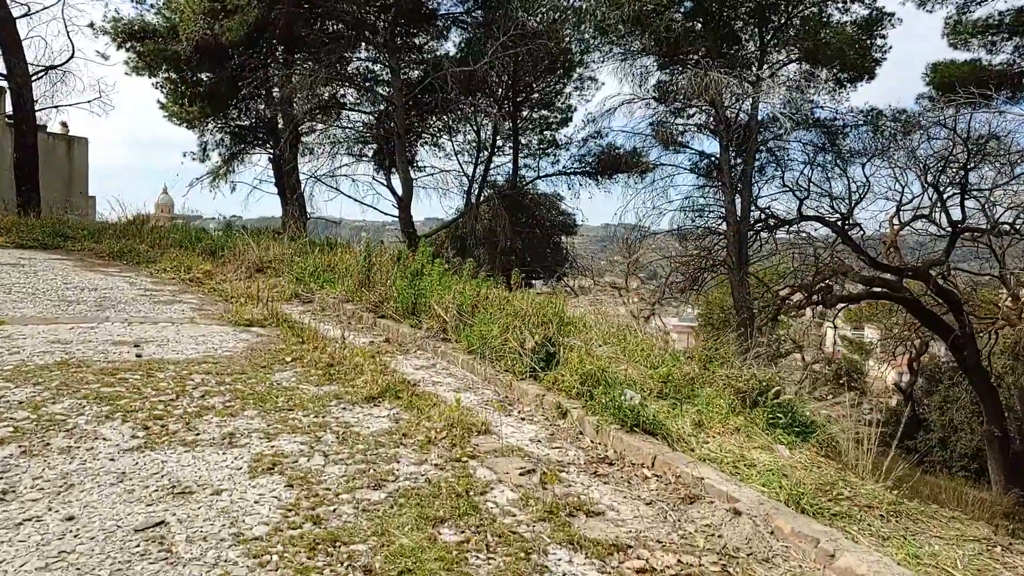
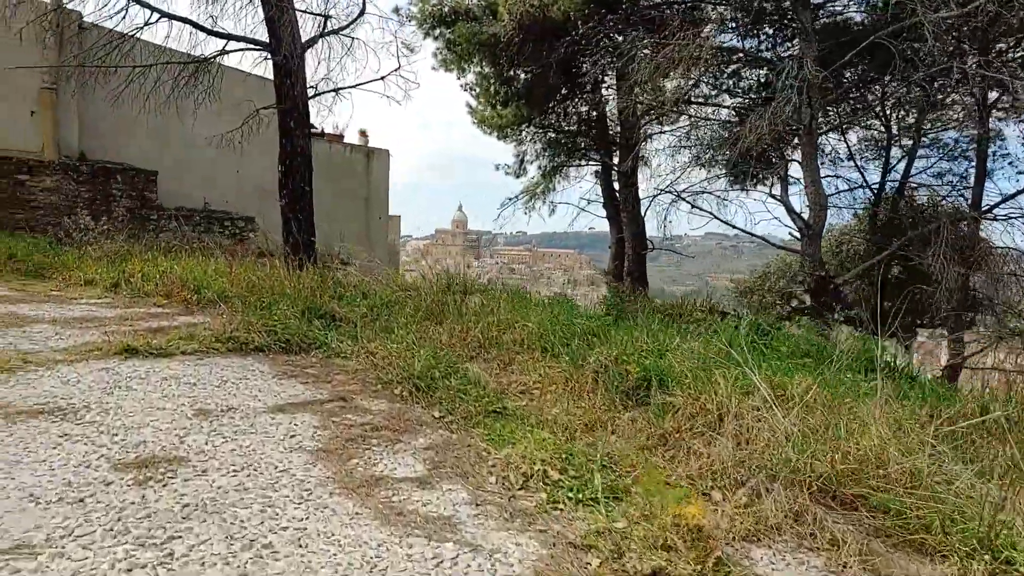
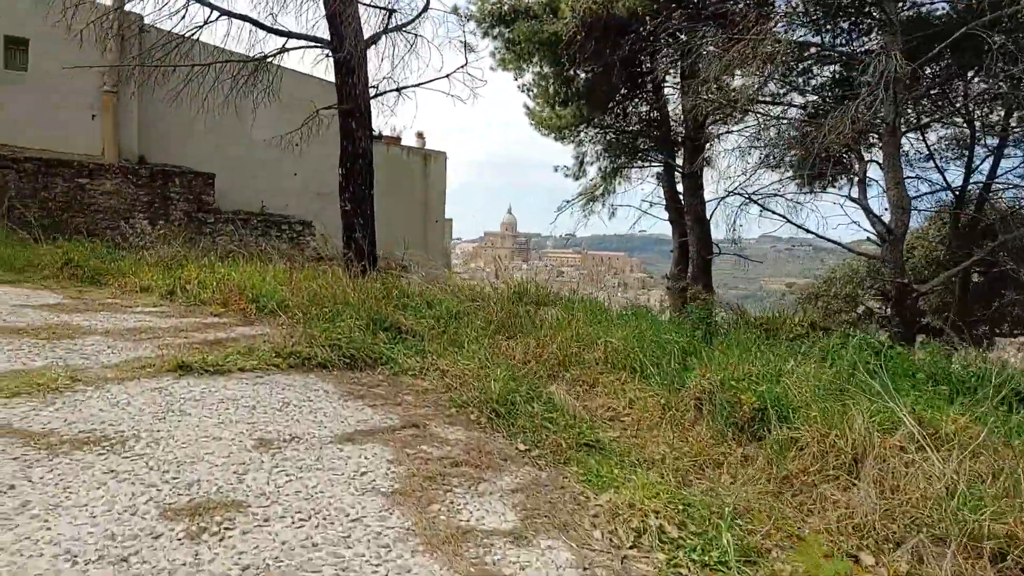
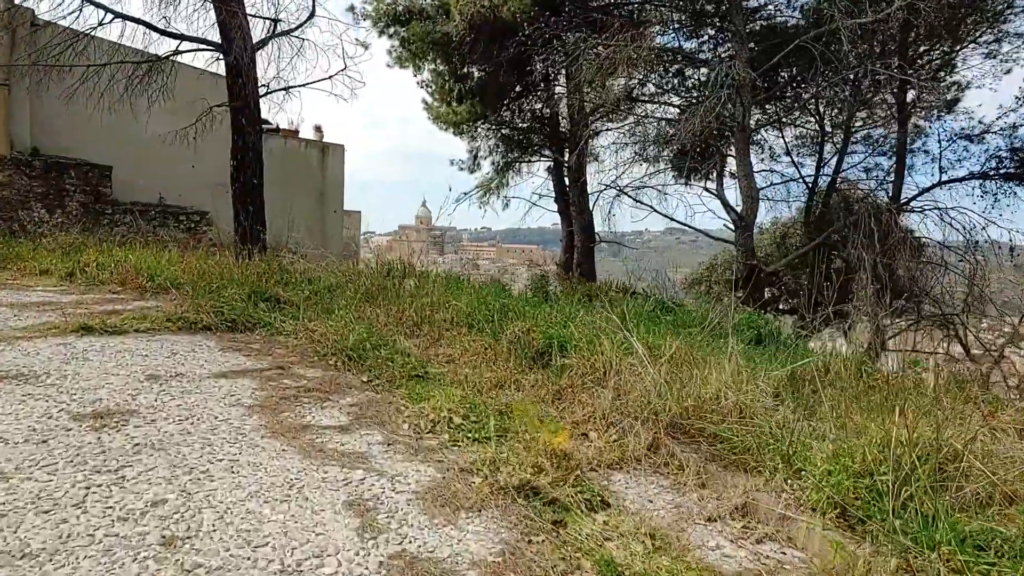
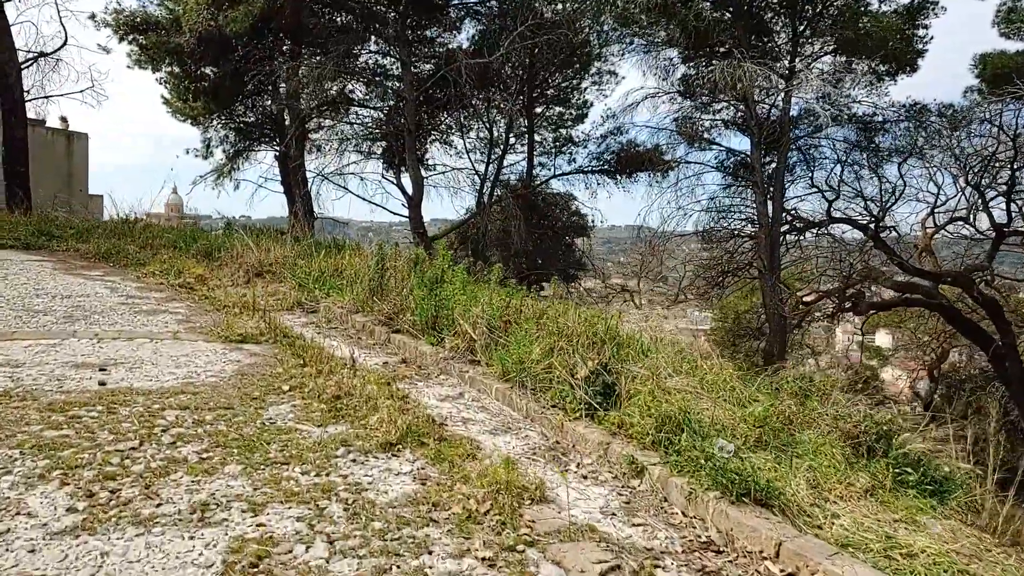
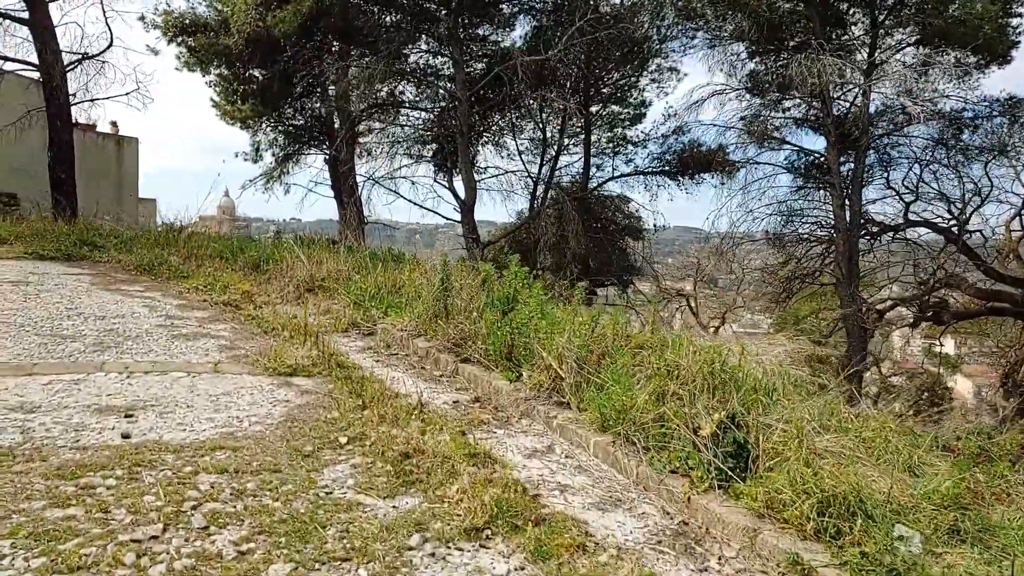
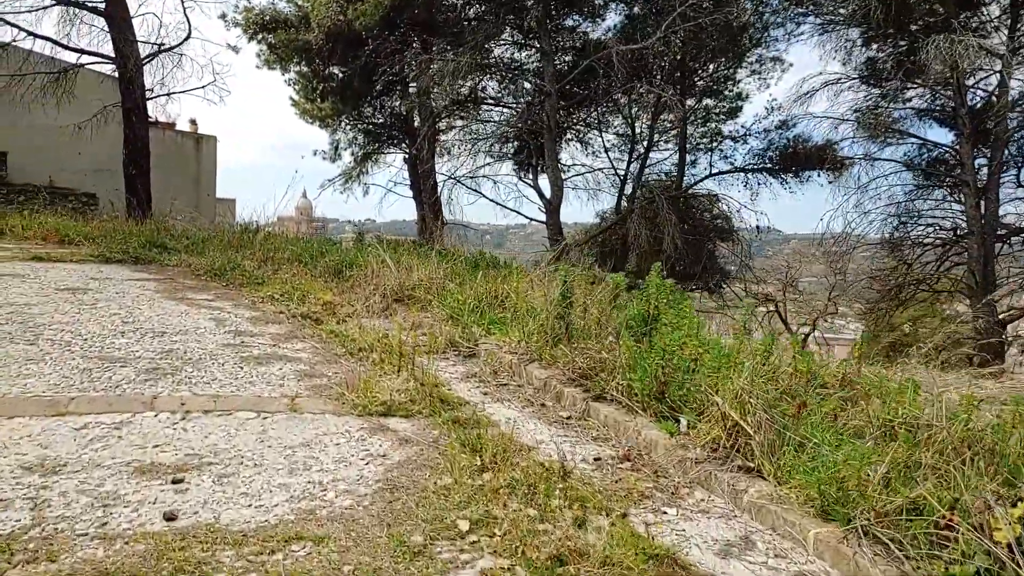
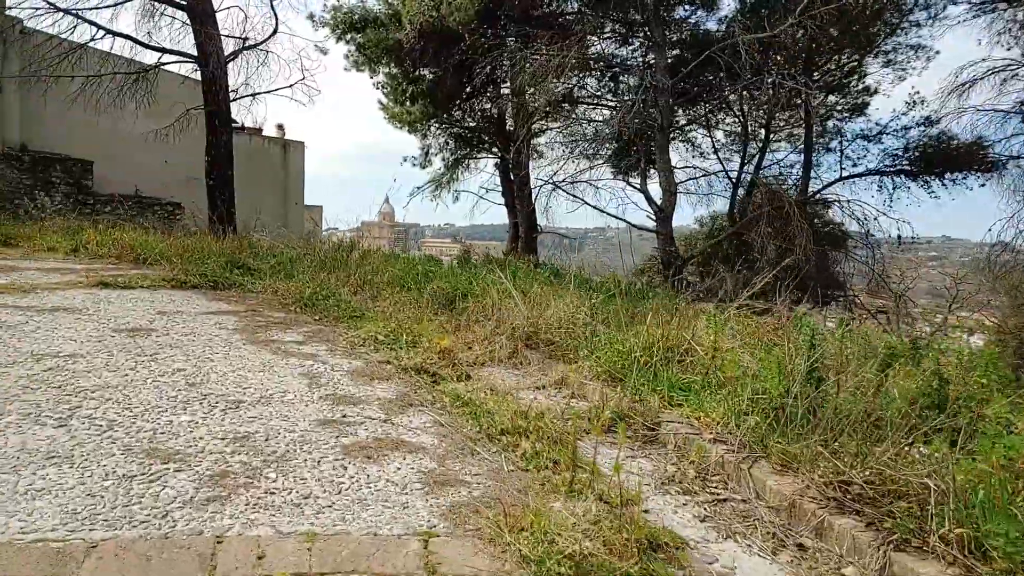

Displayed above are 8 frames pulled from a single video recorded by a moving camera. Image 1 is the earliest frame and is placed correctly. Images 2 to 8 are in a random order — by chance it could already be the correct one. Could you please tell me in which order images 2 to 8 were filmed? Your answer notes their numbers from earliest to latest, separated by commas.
5, 6, 7, 8, 4, 2, 3
